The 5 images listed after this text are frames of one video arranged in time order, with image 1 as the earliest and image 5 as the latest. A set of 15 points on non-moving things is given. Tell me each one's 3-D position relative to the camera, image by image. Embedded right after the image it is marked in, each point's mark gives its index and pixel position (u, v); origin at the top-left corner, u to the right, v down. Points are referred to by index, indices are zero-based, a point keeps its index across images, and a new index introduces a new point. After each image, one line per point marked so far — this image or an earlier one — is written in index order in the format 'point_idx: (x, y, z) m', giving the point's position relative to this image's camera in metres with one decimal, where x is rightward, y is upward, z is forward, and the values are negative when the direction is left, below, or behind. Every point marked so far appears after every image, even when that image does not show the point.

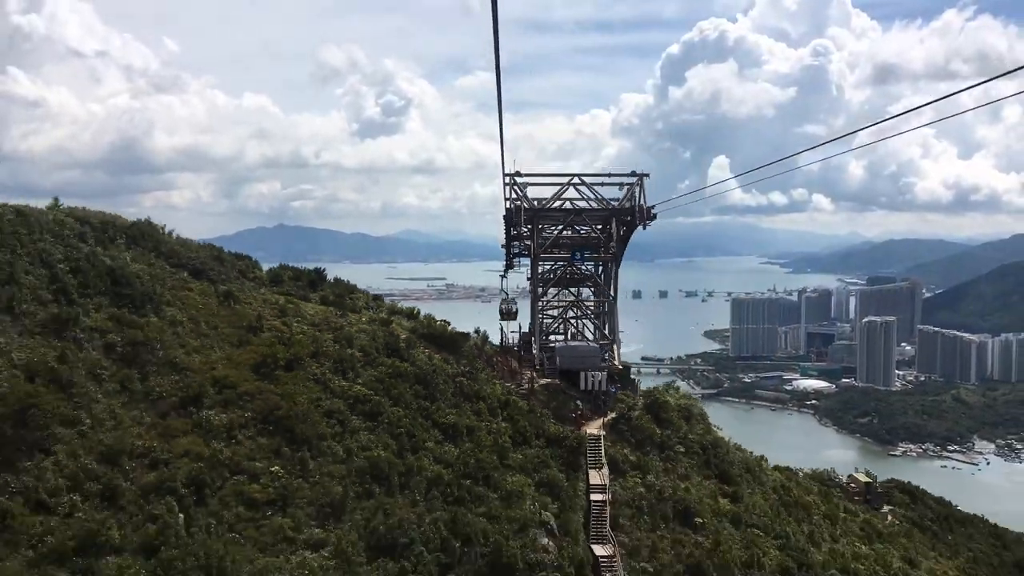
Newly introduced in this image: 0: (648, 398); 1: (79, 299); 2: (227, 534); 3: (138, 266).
0: (+0.8, -0.7, +5.6) m
1: (-1.8, -0.1, +3.9) m
2: (-1.0, -0.8, +3.2) m
3: (-1.7, +0.1, +4.3) m
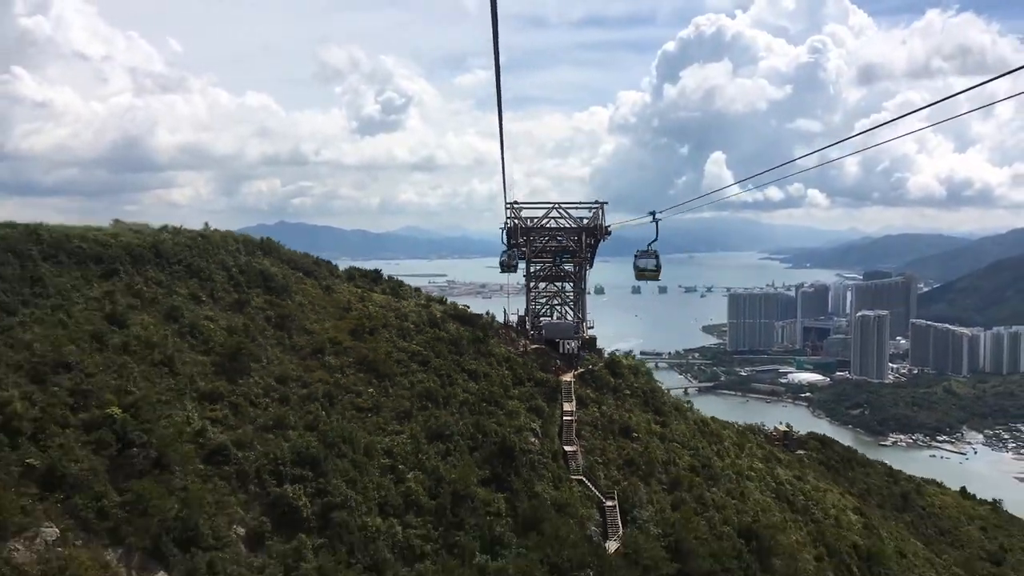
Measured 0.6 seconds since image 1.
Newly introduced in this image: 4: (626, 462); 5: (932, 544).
0: (+0.8, -0.6, +7.9) m
1: (-1.8, 0.0, +6.1) m
2: (-1.0, -0.8, +5.4) m
3: (-1.7, +0.1, +6.6) m
4: (+0.8, -1.3, +6.5) m
5: (+4.2, -2.5, +9.0) m
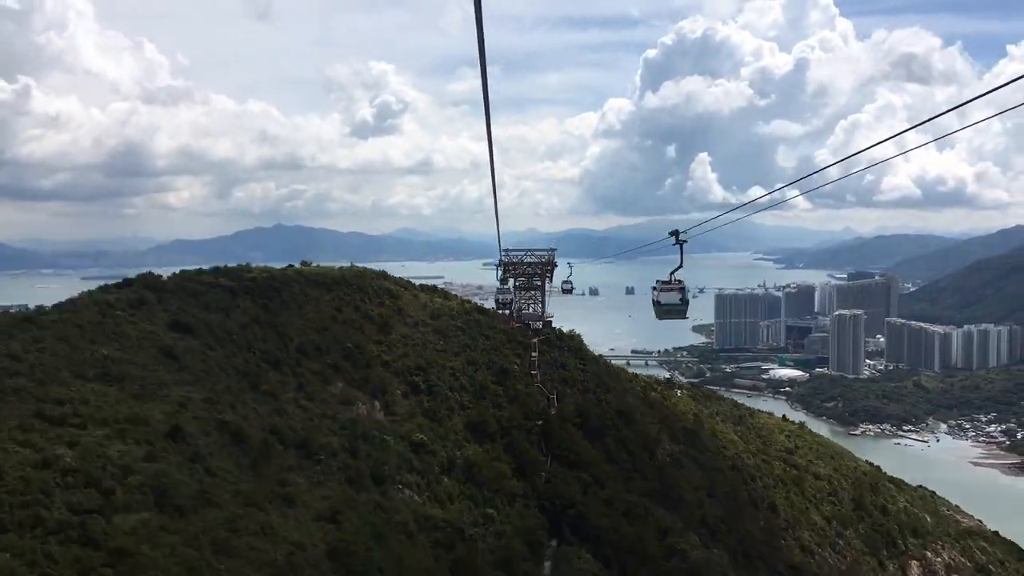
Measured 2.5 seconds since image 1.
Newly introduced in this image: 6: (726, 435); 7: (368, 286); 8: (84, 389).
0: (+0.7, -0.7, +14.6) m
1: (-1.9, -0.1, +12.8) m
2: (-1.1, -0.9, +12.1) m
3: (-1.8, 0.0, +13.3) m
4: (+0.7, -1.4, +13.2) m
5: (+4.1, -2.6, +15.8) m
6: (+3.6, -2.5, +15.2) m
7: (-2.1, +0.1, +13.3) m
8: (-3.5, -0.8, +7.5) m
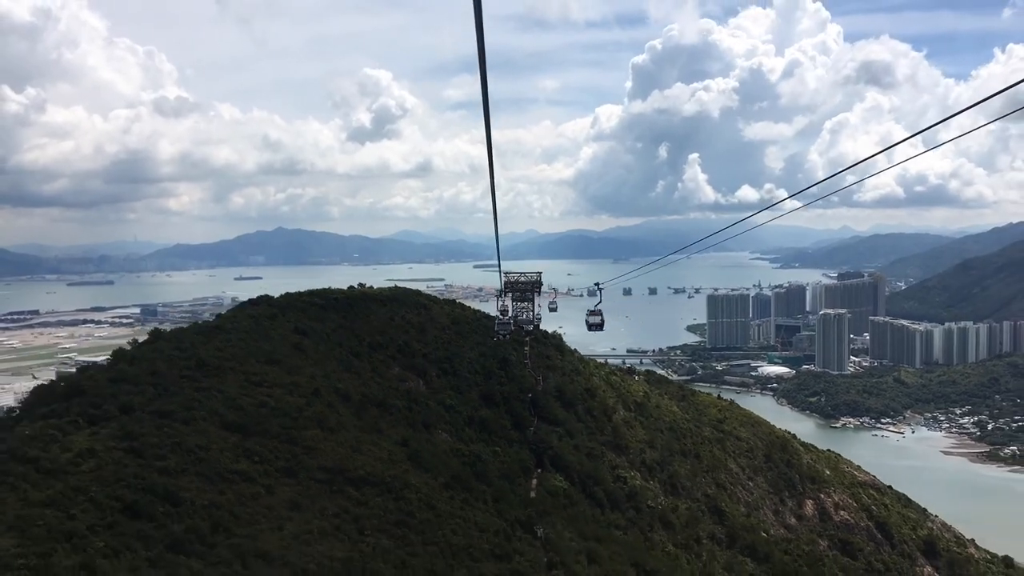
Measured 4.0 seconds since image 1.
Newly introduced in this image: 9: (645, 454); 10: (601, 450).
0: (+0.7, -1.0, +20.0) m
1: (-1.9, -0.4, +18.2) m
2: (-1.1, -1.2, +17.5) m
3: (-1.9, -0.3, +18.7) m
4: (+0.7, -1.6, +18.6) m
5: (+4.1, -2.8, +21.2) m
6: (+3.6, -2.7, +20.6) m
7: (-2.1, -0.2, +18.7) m
8: (-3.5, -1.1, +12.9) m
9: (+2.6, -3.3, +17.8) m
10: (+1.6, -3.0, +16.7) m
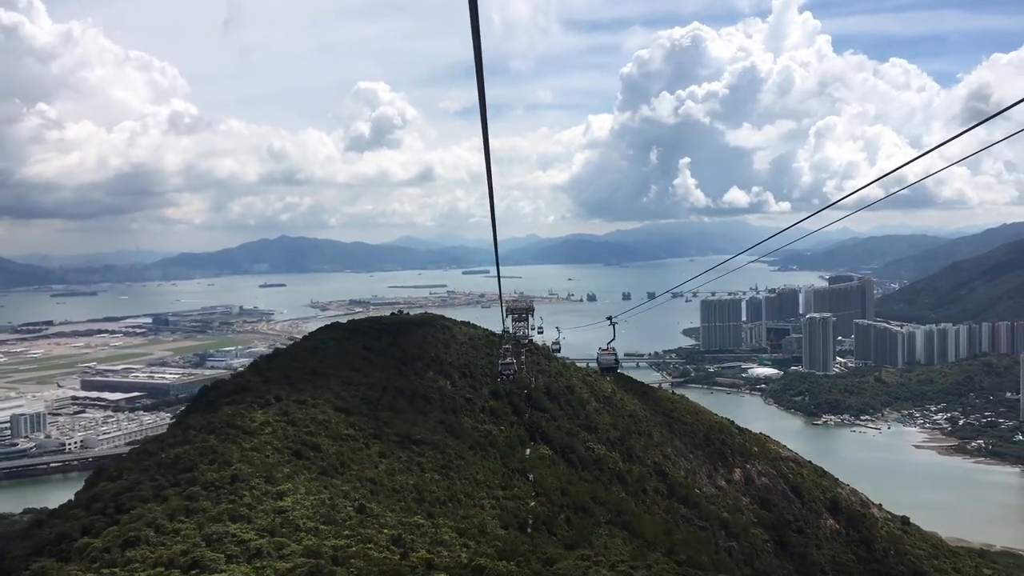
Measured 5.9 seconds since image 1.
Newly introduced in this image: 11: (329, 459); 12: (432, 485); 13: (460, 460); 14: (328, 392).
0: (+0.7, -1.7, +26.8) m
1: (-1.9, -1.1, +25.0) m
2: (-1.1, -1.9, +24.3) m
3: (-1.9, -1.0, +25.5) m
4: (+0.7, -2.3, +25.4) m
5: (+4.1, -3.5, +28.0) m
6: (+3.6, -3.4, +27.3) m
7: (-2.1, -1.0, +25.4) m
8: (-3.5, -1.8, +19.7) m
9: (+2.6, -3.9, +24.5) m
10: (+1.7, -3.7, +23.5) m
11: (-3.2, -3.0, +15.8) m
12: (-1.4, -3.6, +16.3) m
13: (-1.0, -3.4, +17.8) m
14: (-3.7, -2.1, +18.3) m
